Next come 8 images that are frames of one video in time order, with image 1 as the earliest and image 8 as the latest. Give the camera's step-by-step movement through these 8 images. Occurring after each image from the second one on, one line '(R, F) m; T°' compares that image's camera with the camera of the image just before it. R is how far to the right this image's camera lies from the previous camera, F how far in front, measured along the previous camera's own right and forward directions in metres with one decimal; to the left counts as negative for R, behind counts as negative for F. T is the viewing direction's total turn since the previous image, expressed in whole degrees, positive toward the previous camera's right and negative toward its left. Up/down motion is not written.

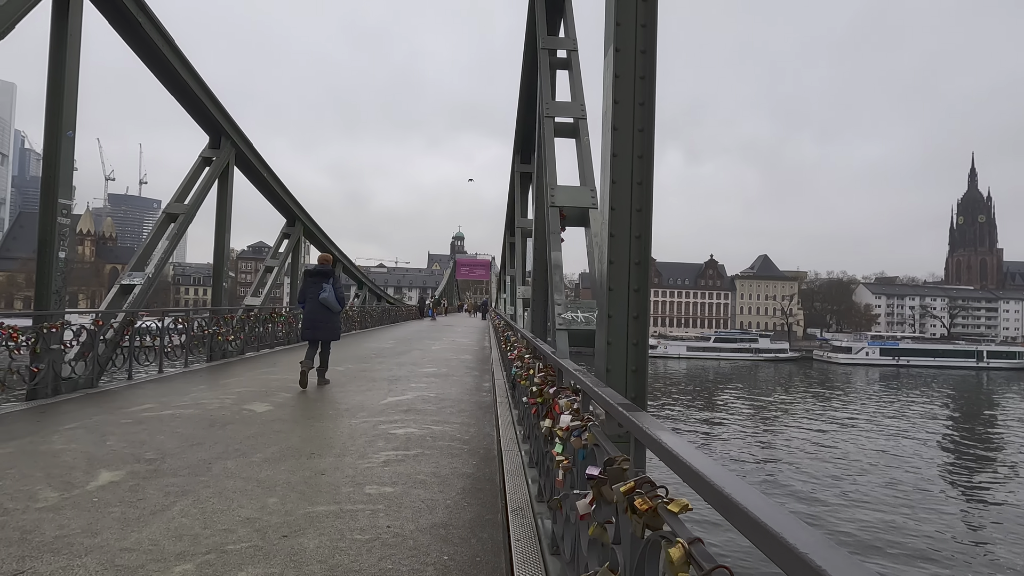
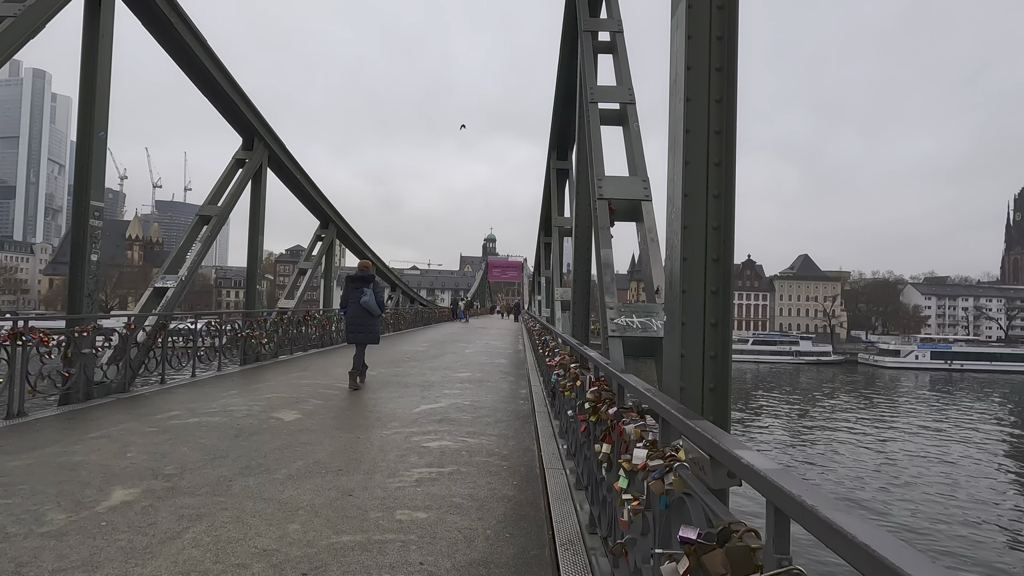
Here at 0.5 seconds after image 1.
(-0.1, +0.3) m; -3°
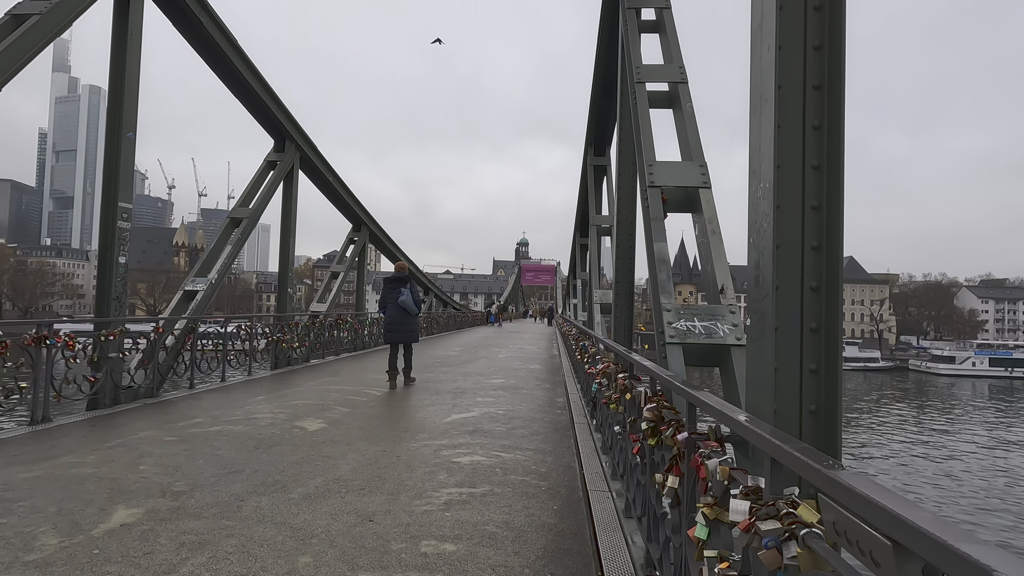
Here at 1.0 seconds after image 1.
(0.0, +0.3) m; -4°
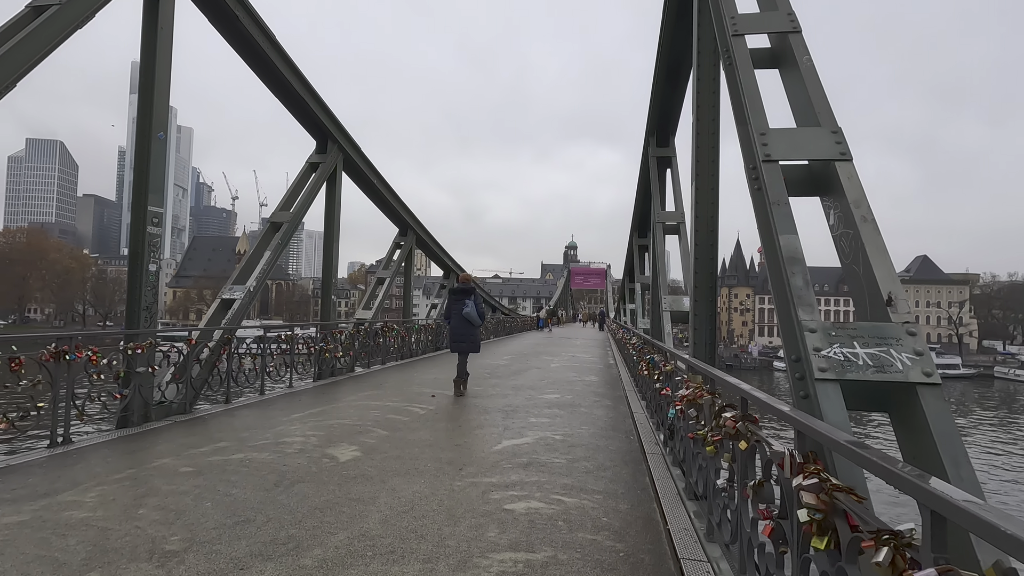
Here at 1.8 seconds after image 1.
(-0.1, +0.7) m; -5°
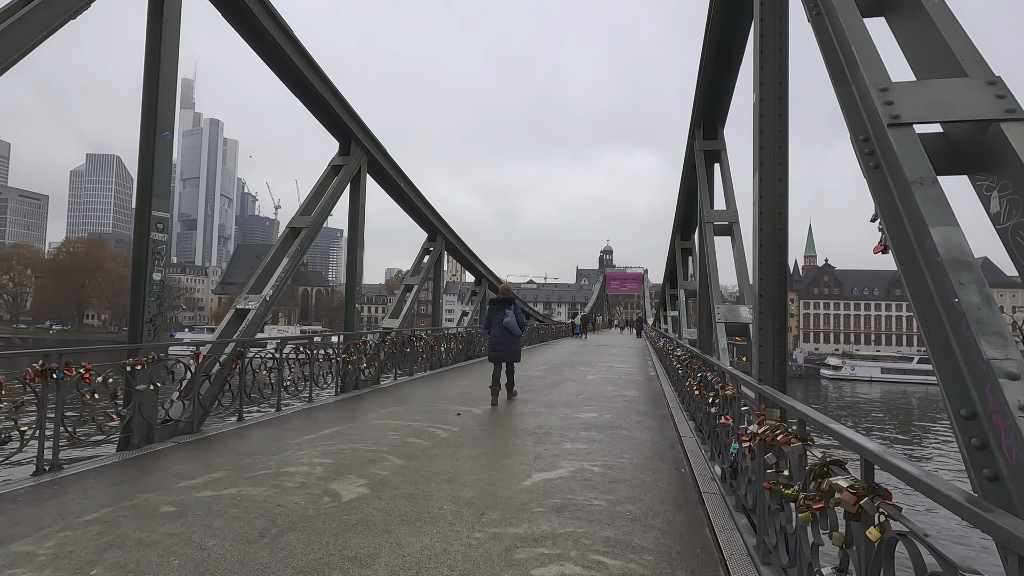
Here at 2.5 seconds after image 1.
(0.0, +0.6) m; -4°
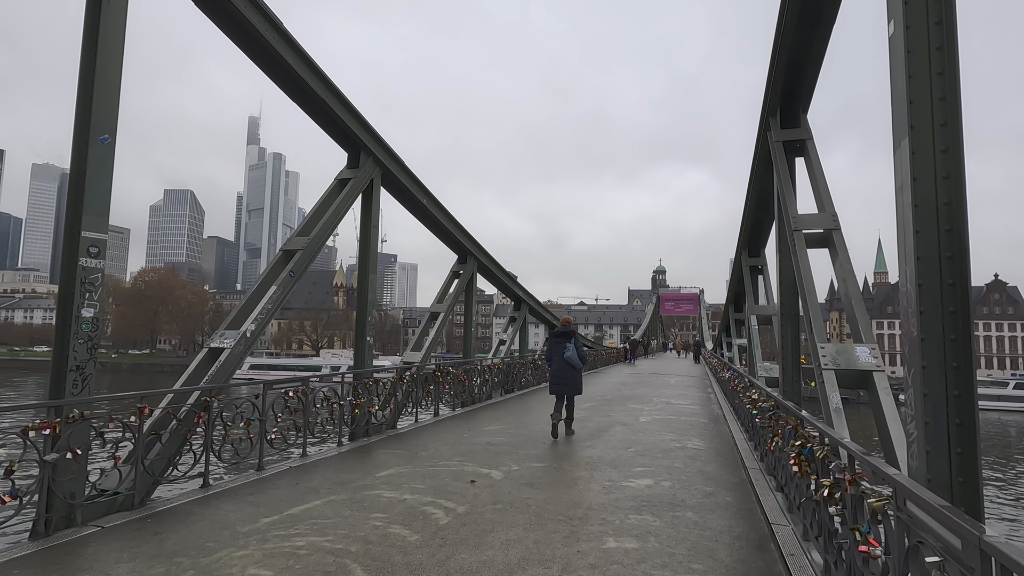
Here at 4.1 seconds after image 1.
(+0.2, +1.2) m; -5°
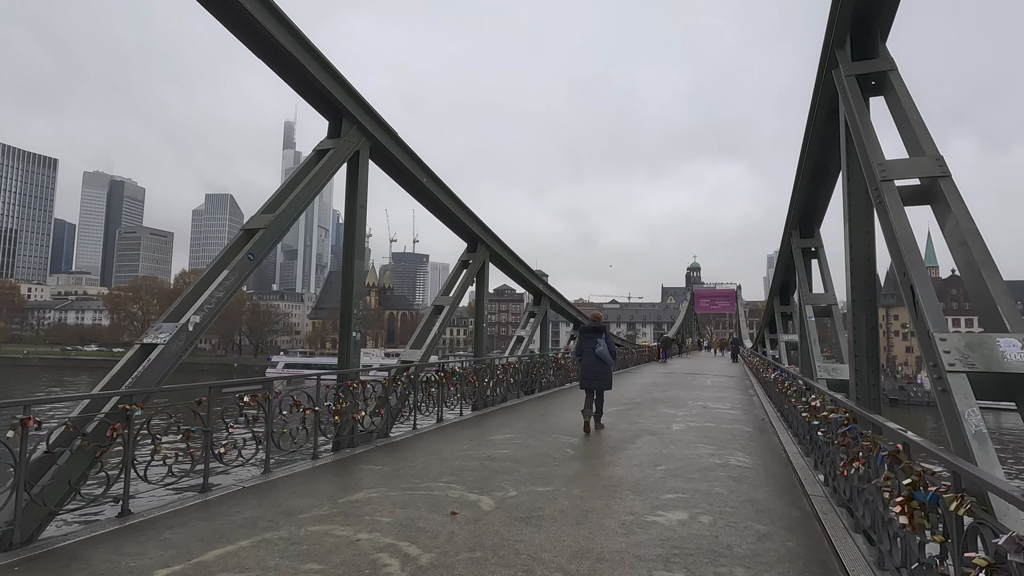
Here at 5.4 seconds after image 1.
(+0.3, +1.0) m; -3°
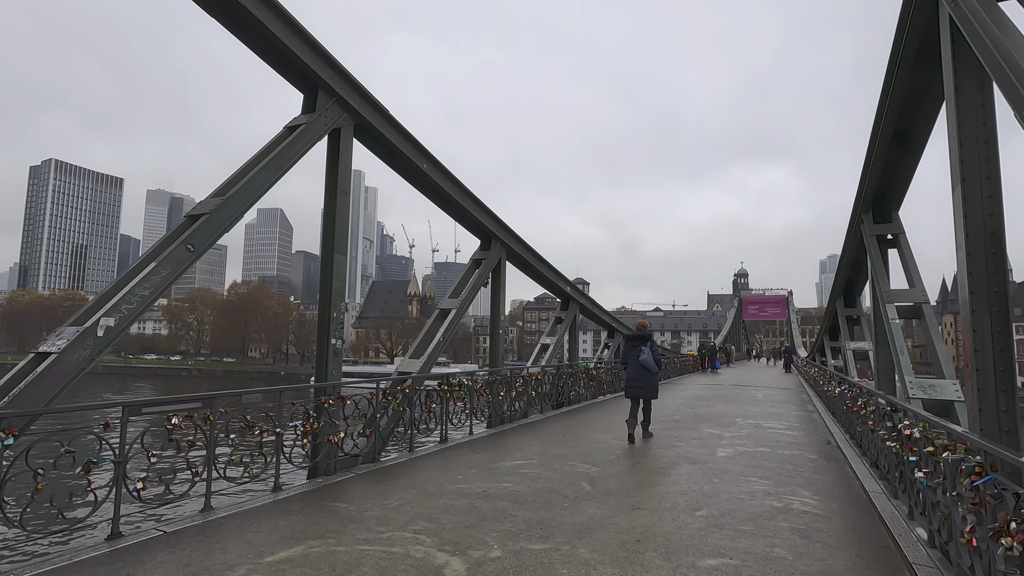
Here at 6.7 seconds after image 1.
(+0.3, +1.0) m; -4°
